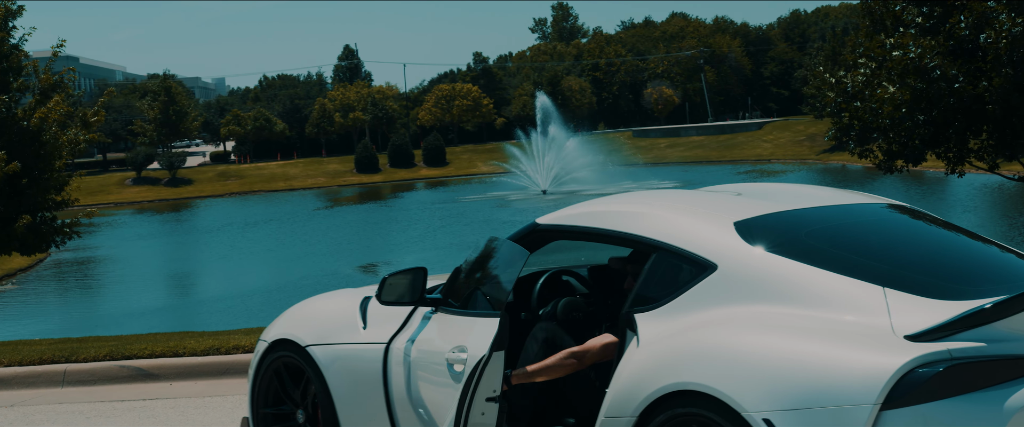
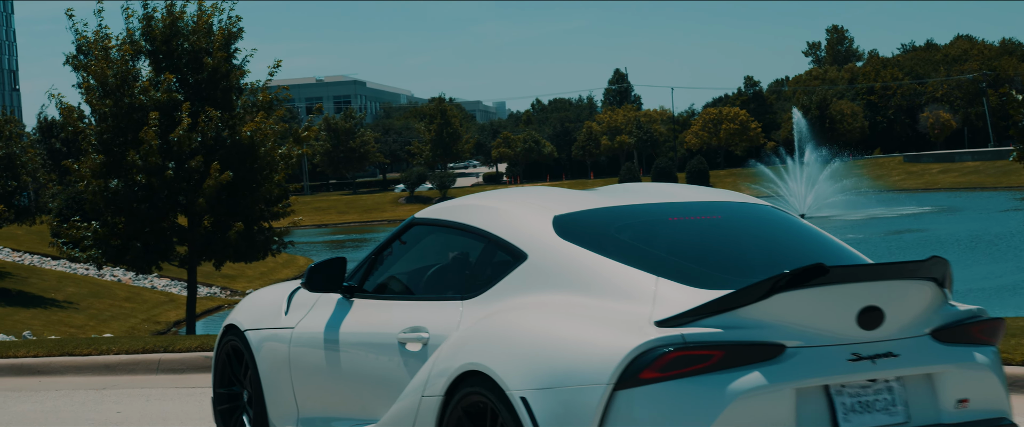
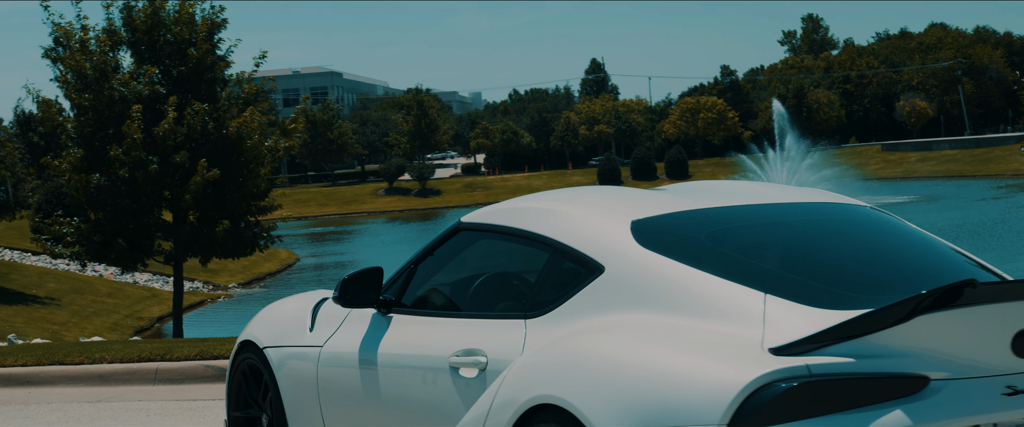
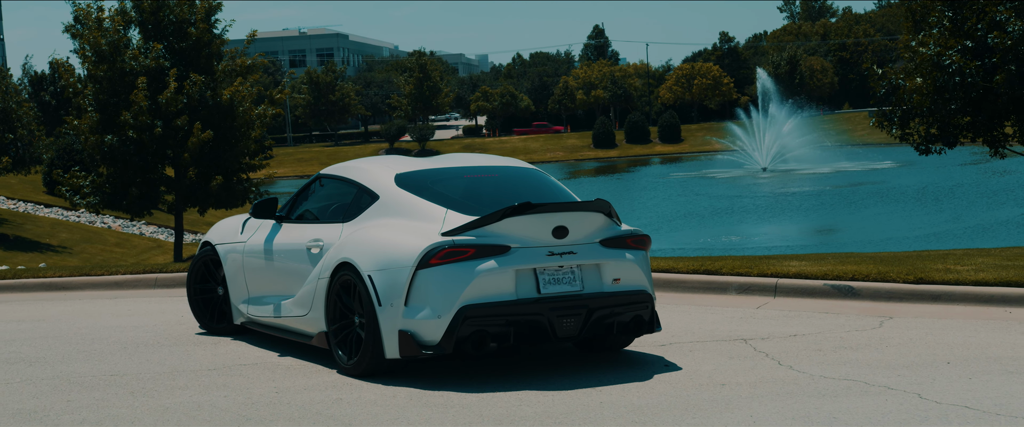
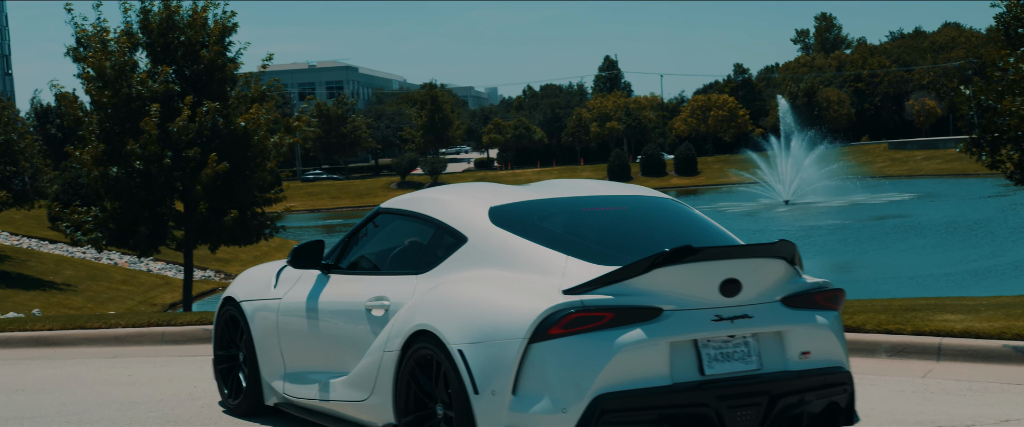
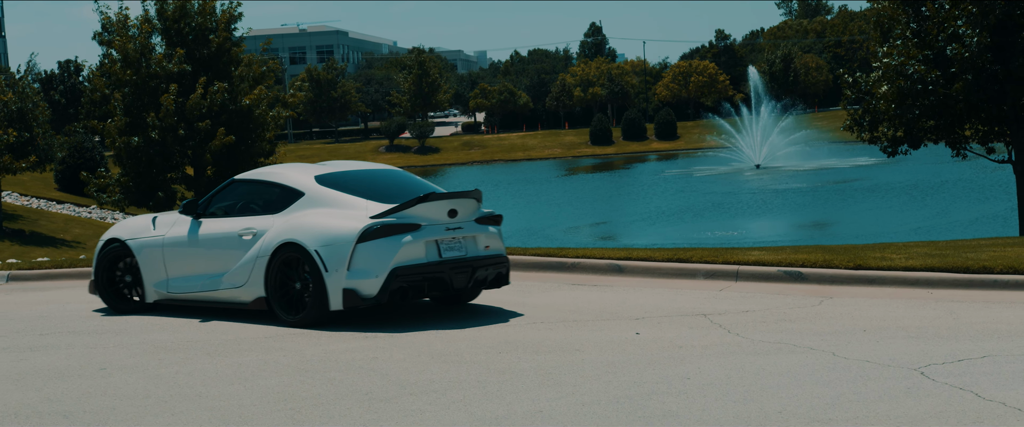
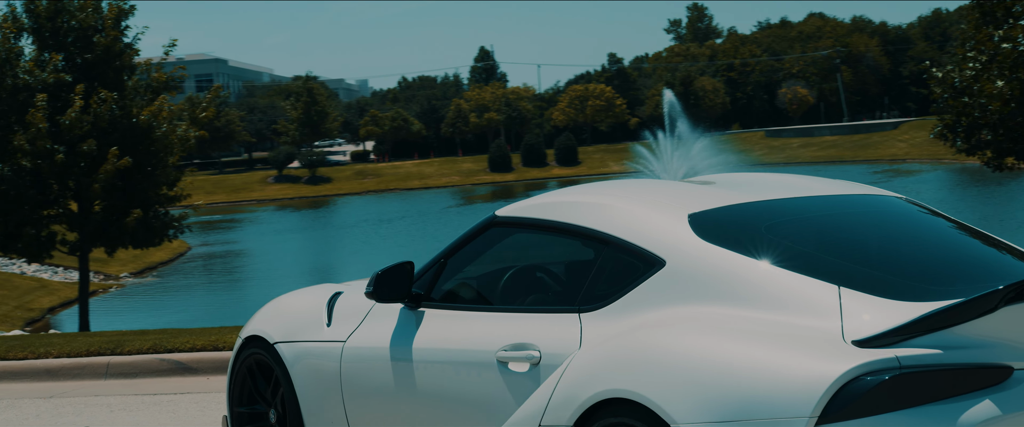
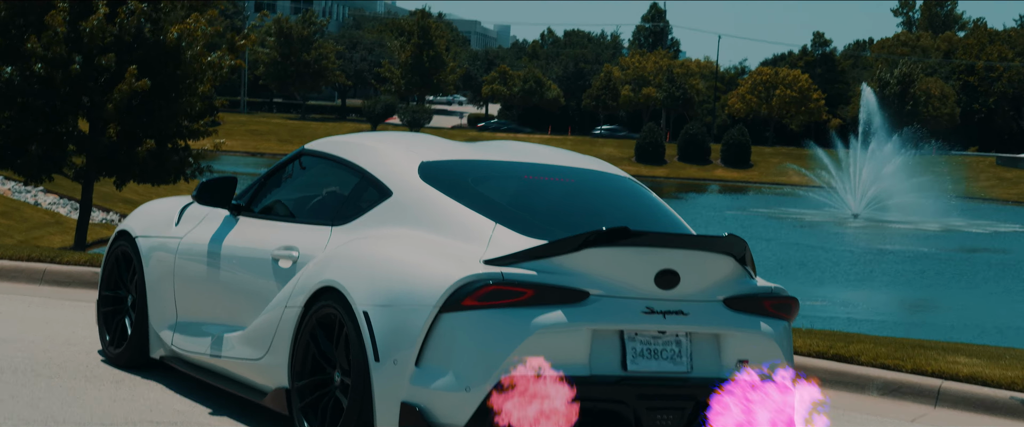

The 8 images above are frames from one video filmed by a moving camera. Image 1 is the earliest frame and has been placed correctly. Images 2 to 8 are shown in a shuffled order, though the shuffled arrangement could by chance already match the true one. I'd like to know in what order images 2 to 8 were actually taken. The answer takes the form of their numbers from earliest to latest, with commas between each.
7, 3, 2, 5, 8, 4, 6
